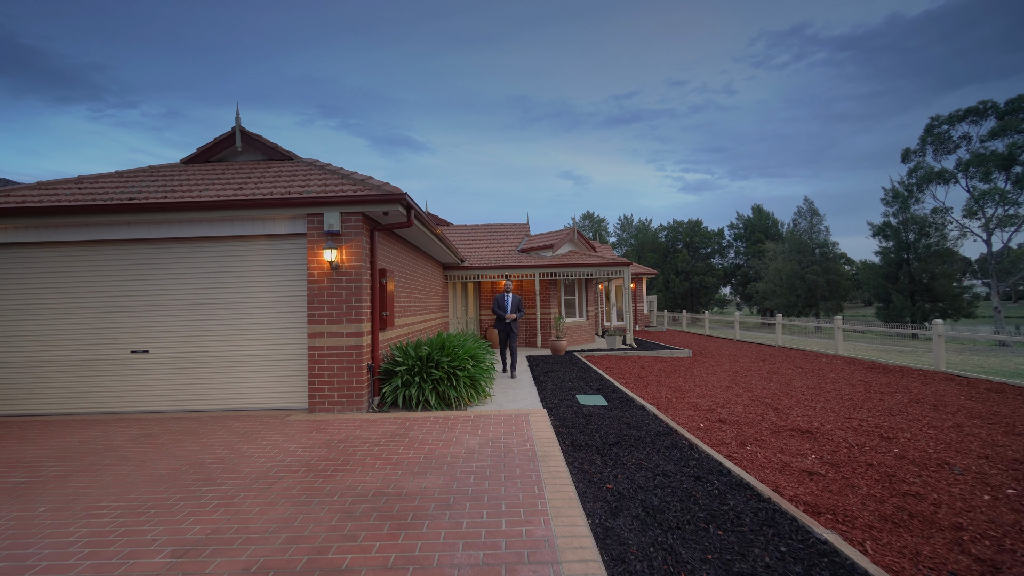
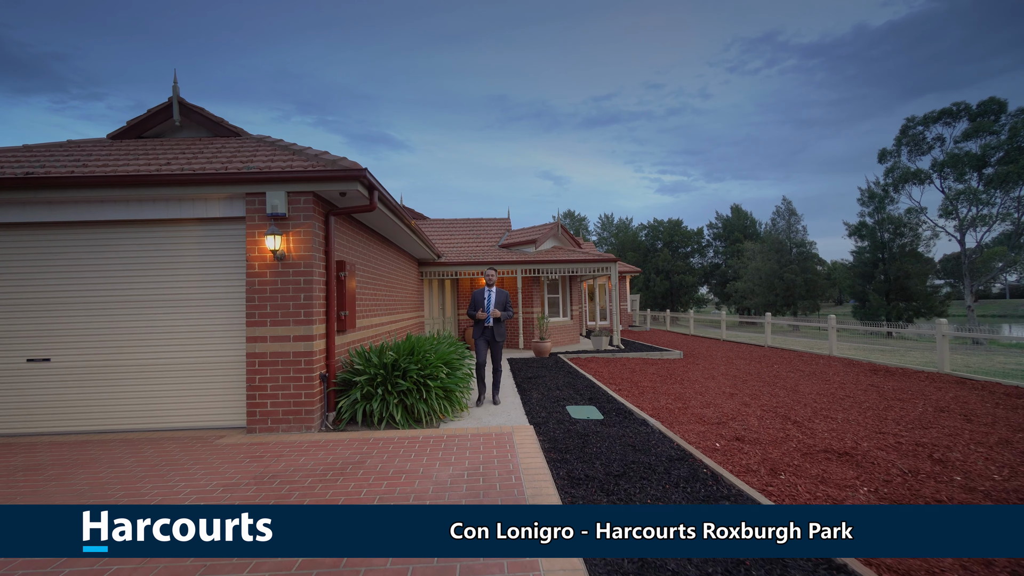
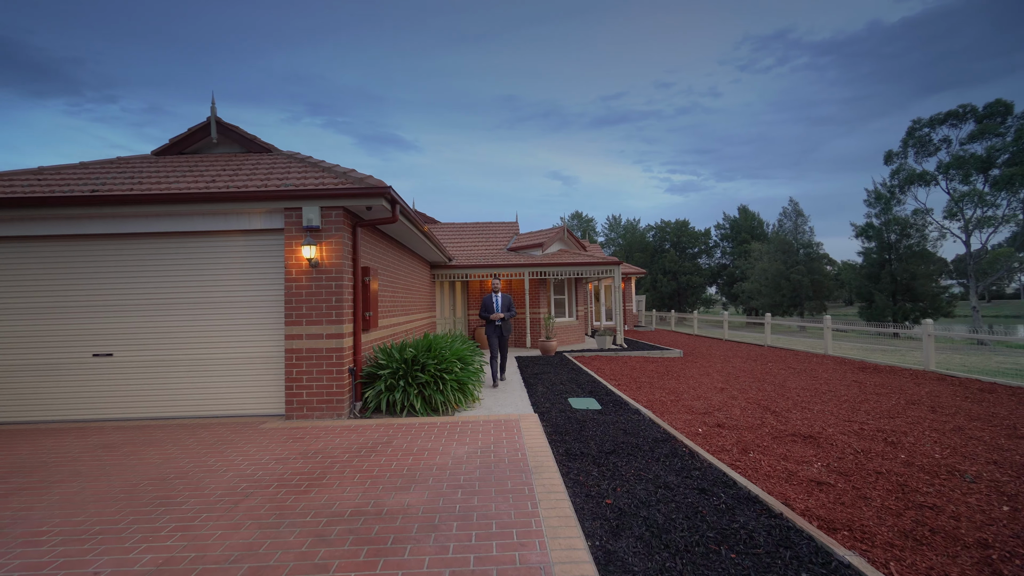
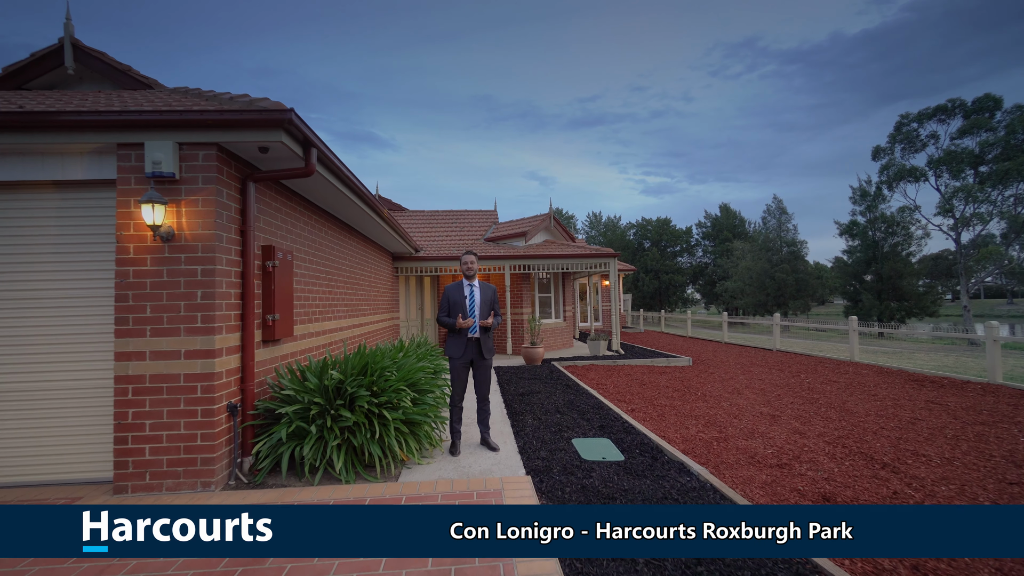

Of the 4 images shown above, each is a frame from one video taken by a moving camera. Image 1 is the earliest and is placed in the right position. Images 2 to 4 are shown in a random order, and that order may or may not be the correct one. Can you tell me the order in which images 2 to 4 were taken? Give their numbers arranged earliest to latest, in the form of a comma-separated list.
3, 2, 4
